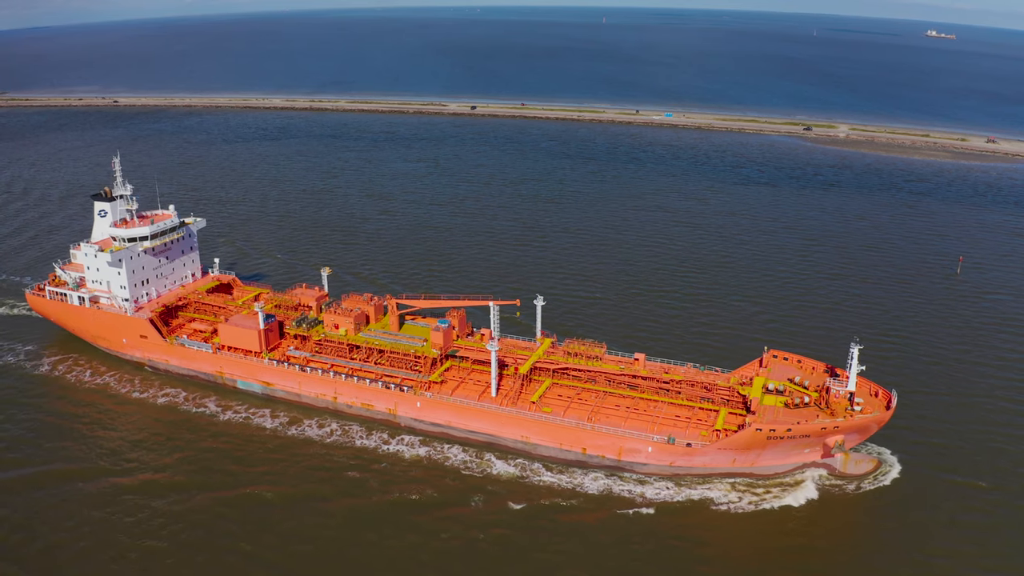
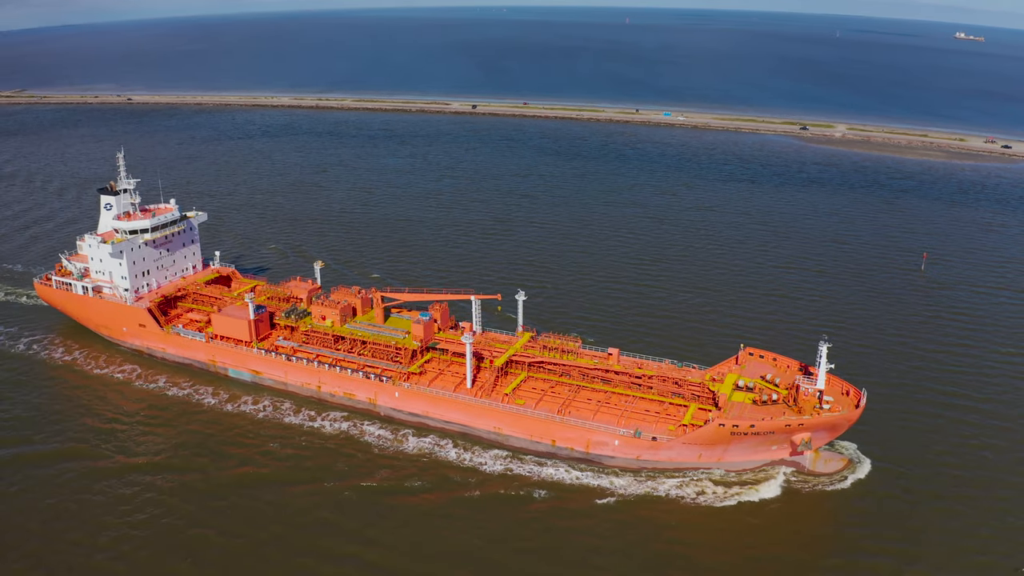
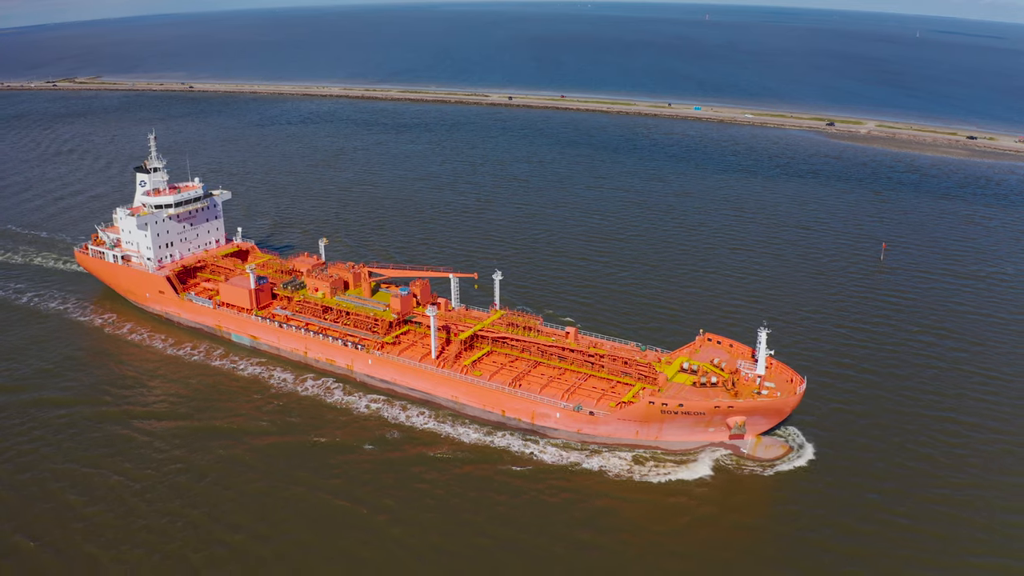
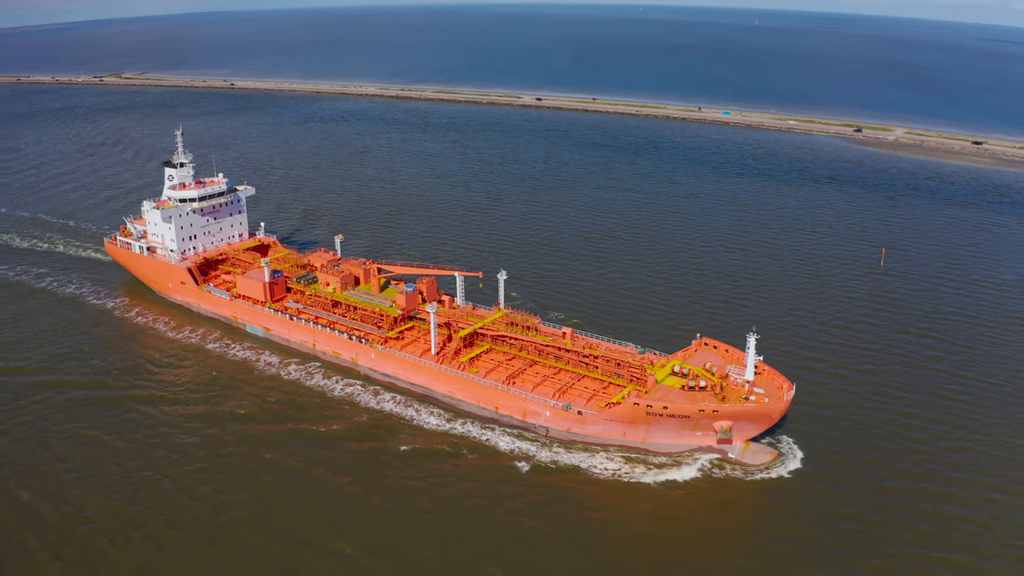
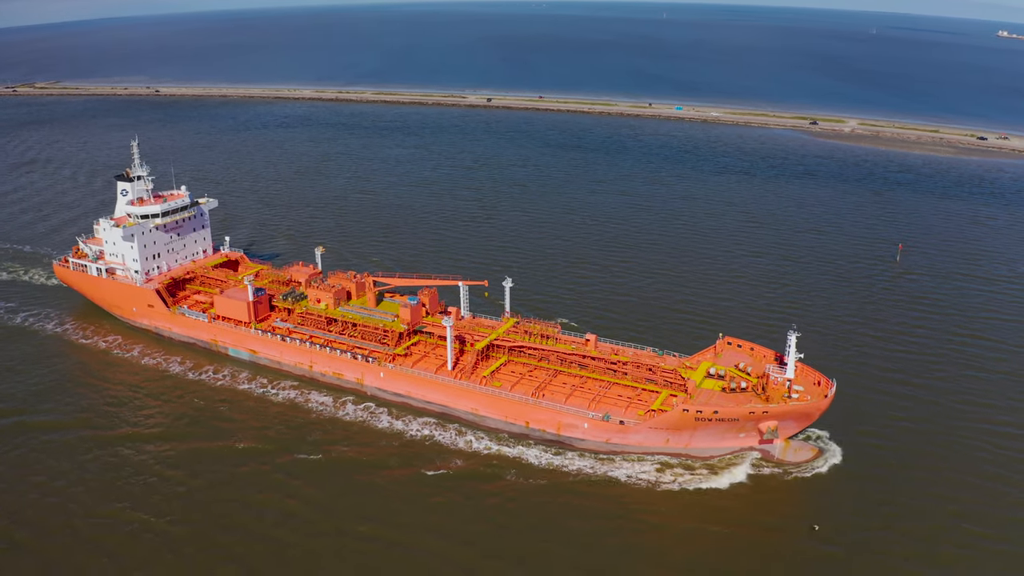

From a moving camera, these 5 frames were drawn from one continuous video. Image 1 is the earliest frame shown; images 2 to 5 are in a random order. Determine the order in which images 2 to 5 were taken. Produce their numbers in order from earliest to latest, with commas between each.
2, 5, 3, 4
